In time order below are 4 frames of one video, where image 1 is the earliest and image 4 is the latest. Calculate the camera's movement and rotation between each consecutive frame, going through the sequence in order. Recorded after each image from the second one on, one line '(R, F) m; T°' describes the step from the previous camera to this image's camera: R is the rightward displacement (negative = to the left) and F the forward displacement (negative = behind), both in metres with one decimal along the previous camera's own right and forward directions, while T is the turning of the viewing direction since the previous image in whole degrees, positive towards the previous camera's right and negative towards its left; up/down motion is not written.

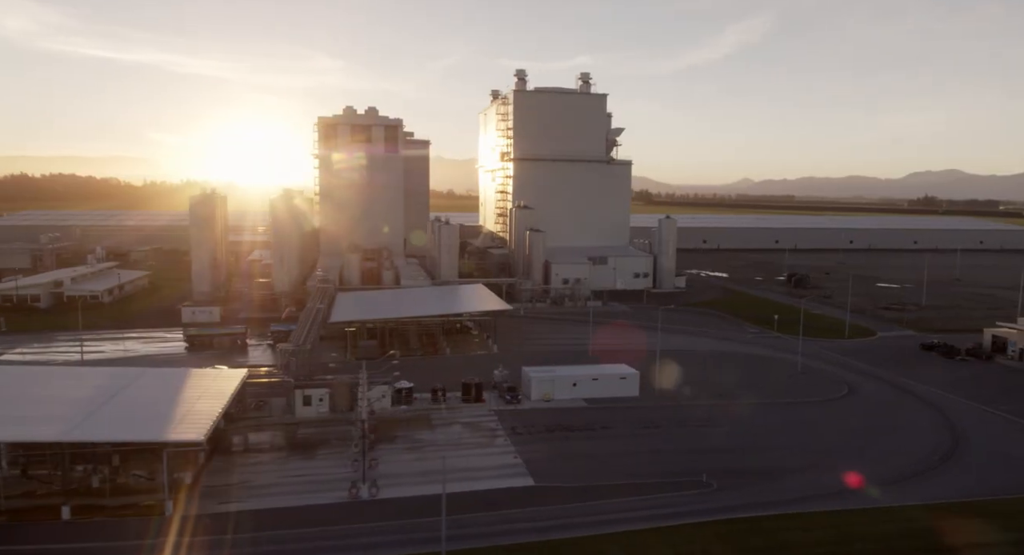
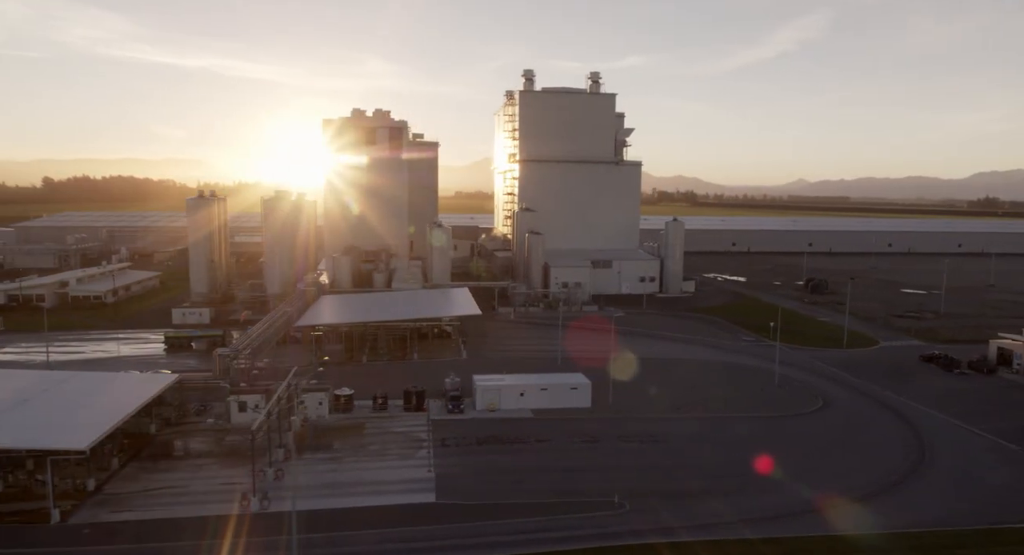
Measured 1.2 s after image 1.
(+3.2, +0.8) m; -4°
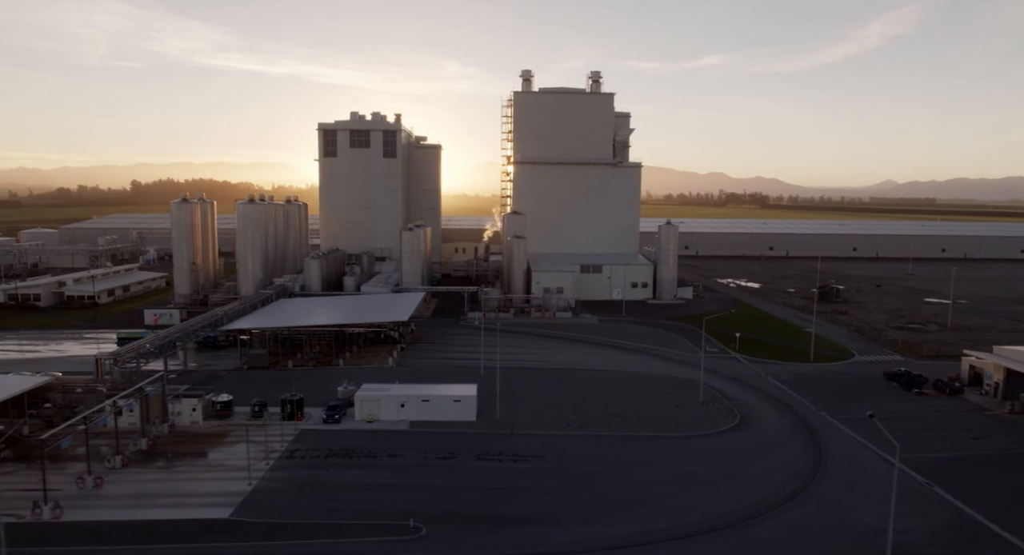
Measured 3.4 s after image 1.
(+5.9, +1.1) m; -5°
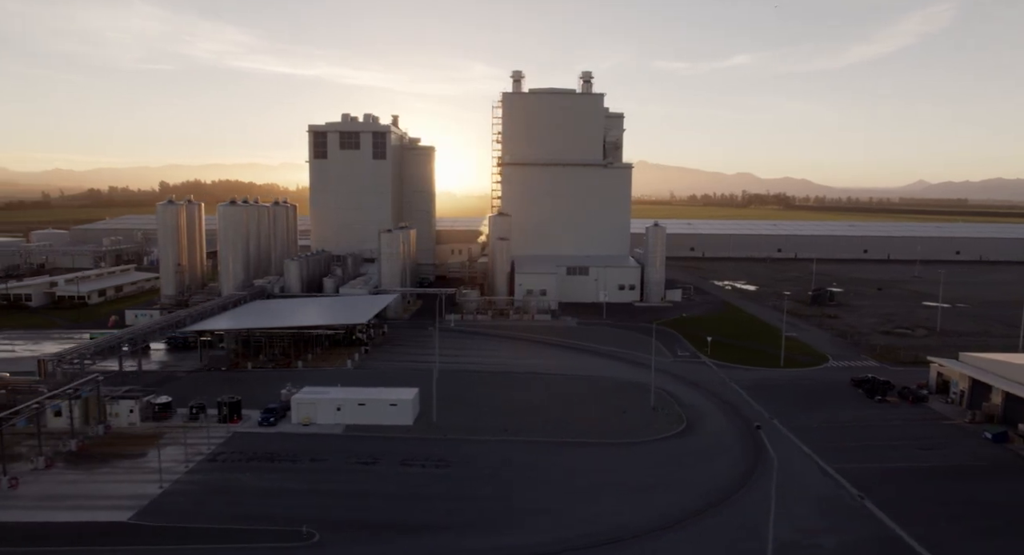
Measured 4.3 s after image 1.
(+2.7, +0.2) m; -2°
